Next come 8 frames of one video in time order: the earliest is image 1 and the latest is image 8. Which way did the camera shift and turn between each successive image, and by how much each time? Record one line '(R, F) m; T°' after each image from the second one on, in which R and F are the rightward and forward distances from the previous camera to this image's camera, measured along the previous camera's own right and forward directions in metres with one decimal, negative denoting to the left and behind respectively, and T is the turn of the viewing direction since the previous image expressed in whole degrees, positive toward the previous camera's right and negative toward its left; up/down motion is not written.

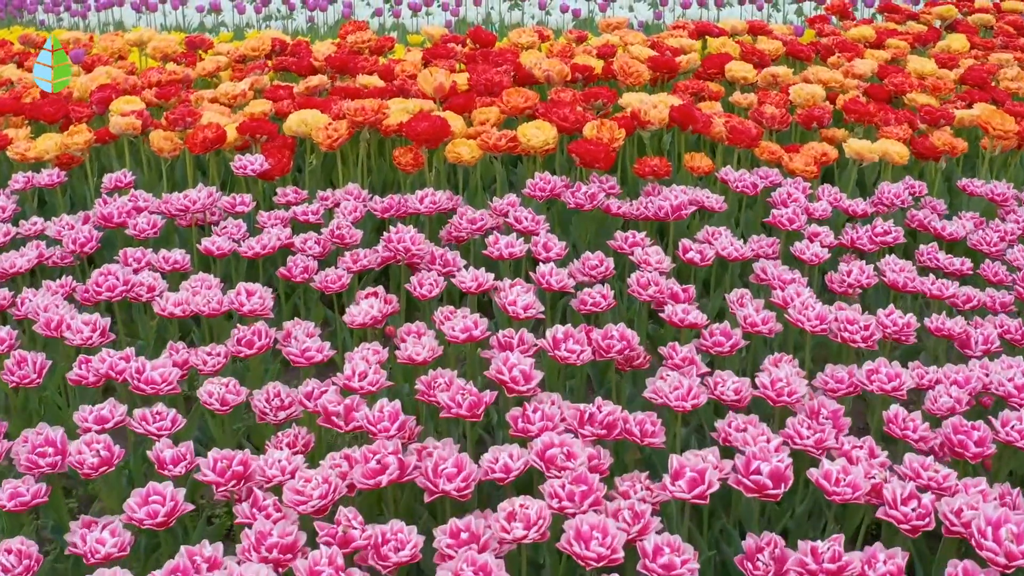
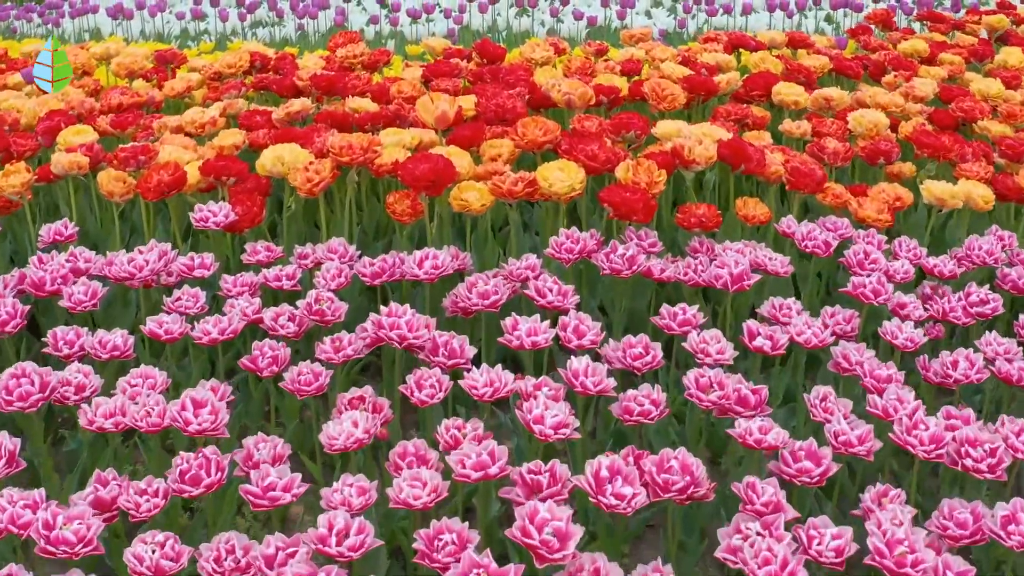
(-0.1, +0.6) m; 0°
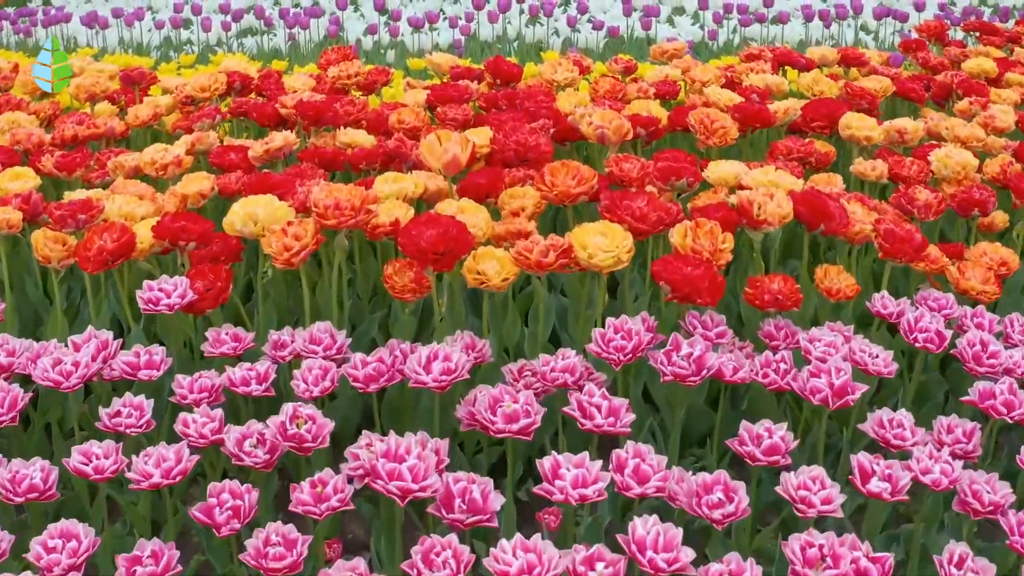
(-0.1, +0.5) m; 0°
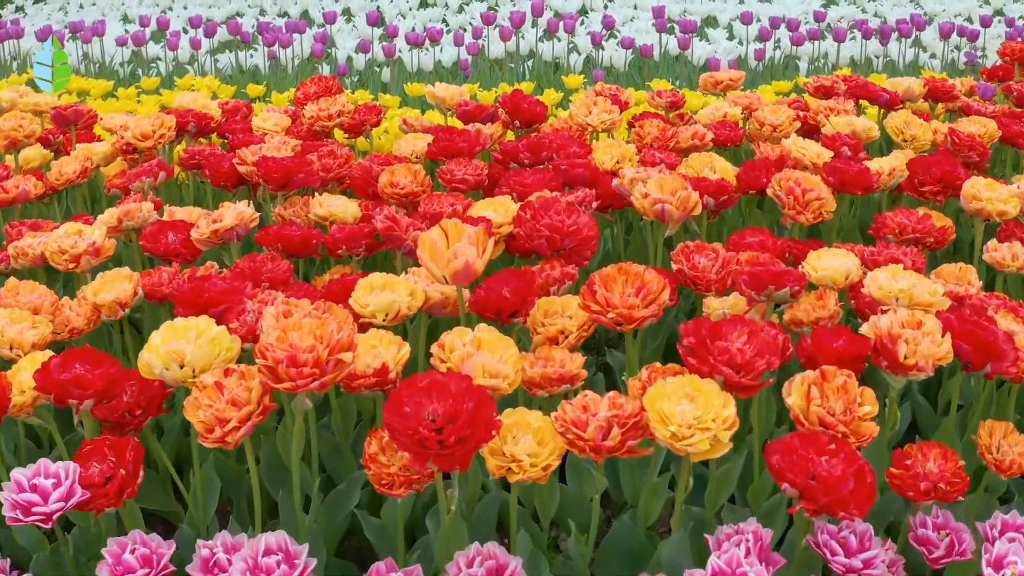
(-0.1, +0.7) m; 0°
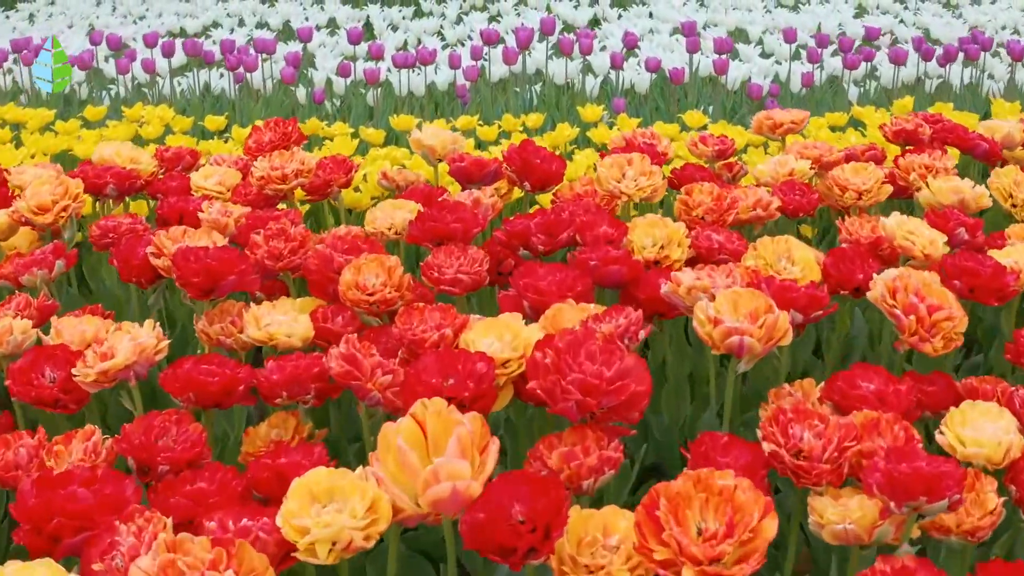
(0.0, +0.7) m; 0°
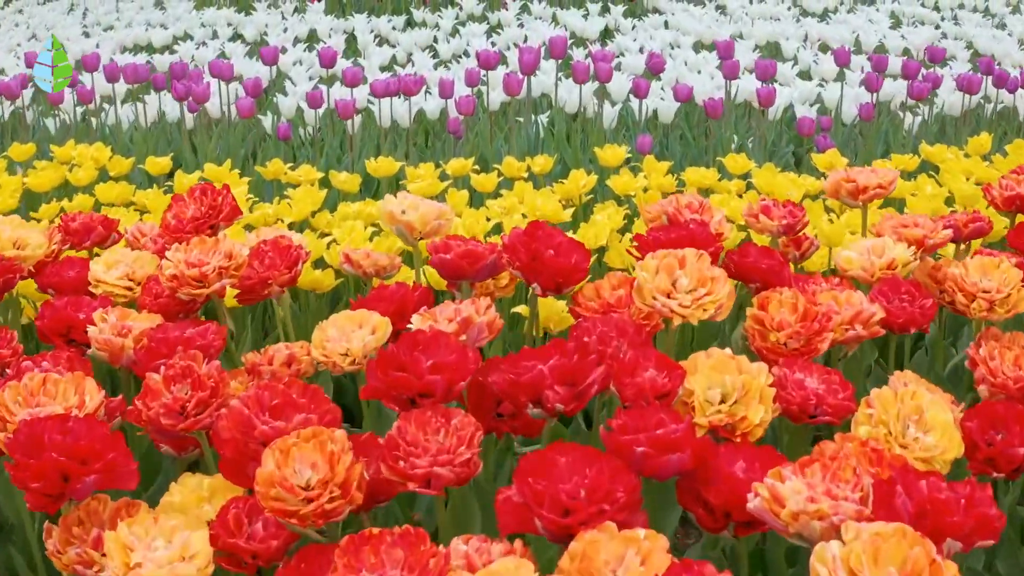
(0.0, +0.6) m; 0°
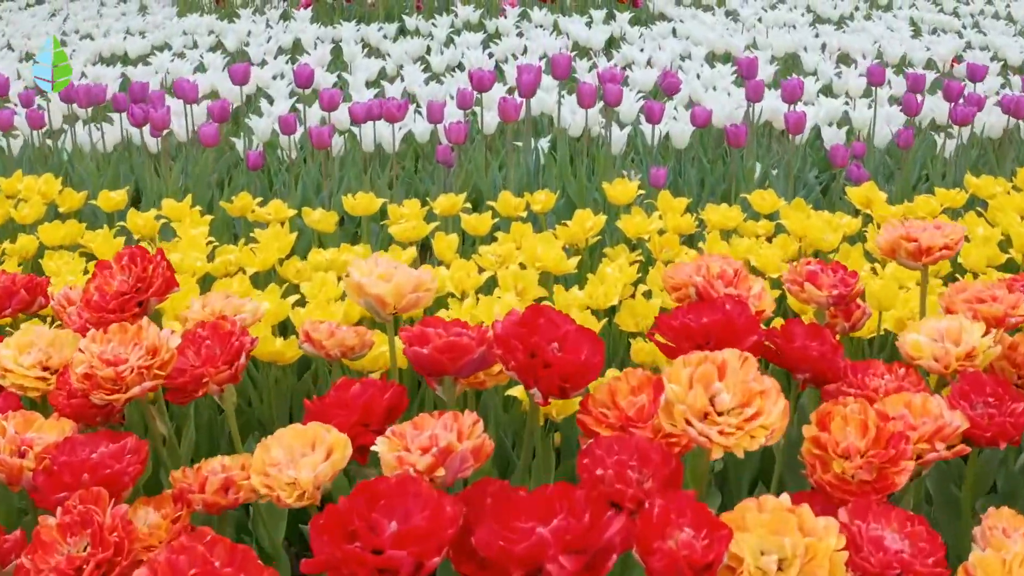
(0.0, +0.3) m; 0°
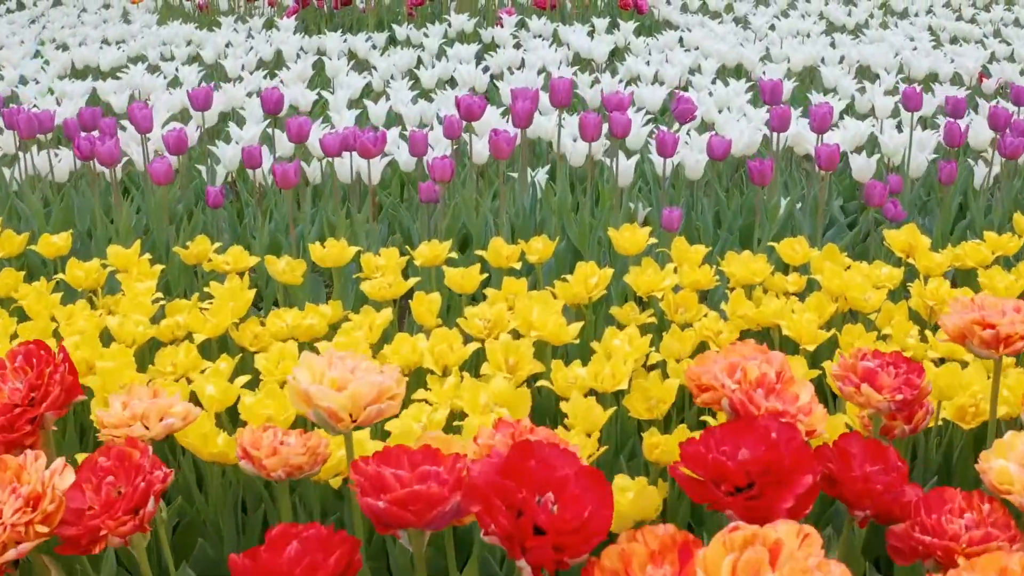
(0.0, +0.3) m; 0°
